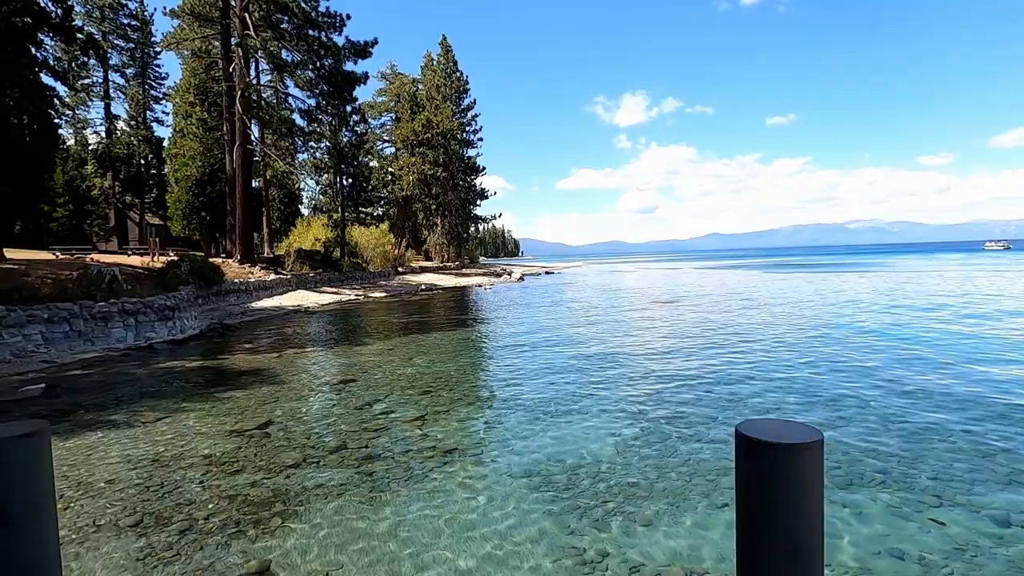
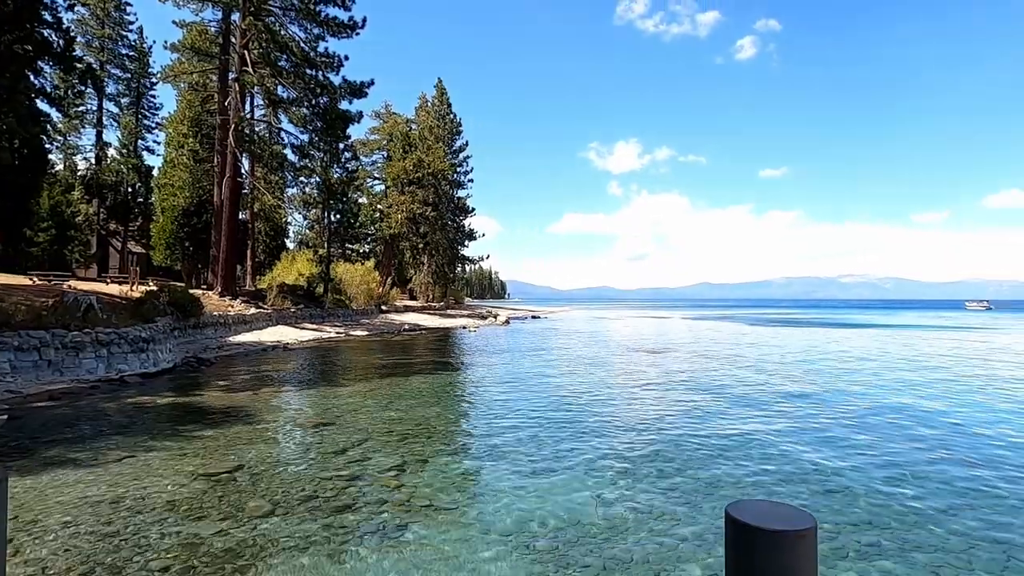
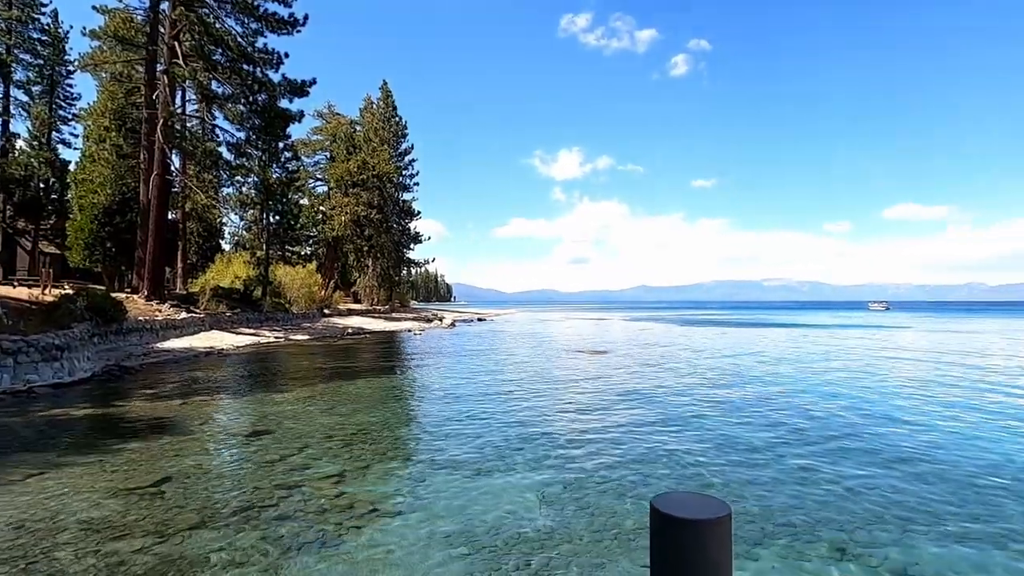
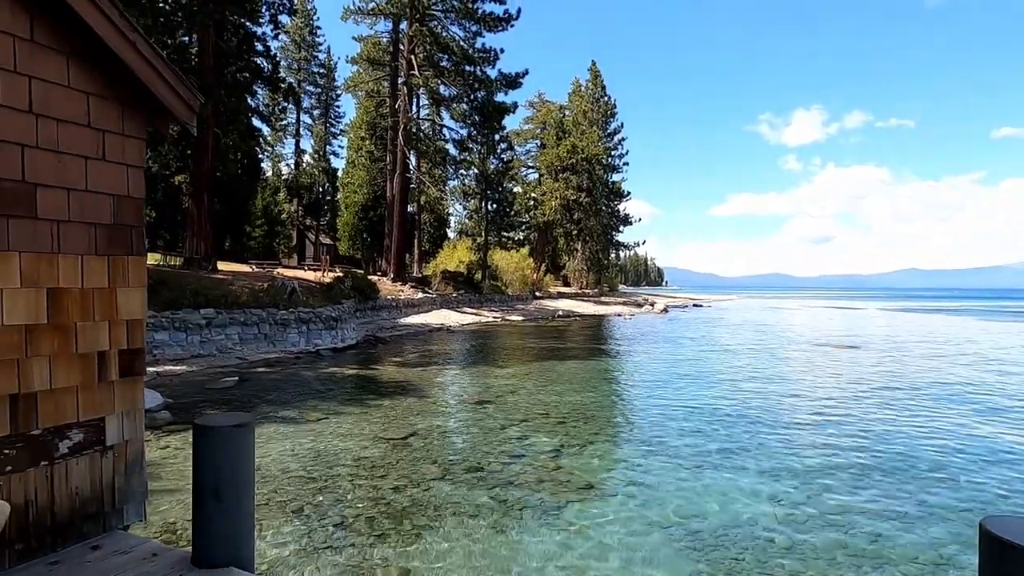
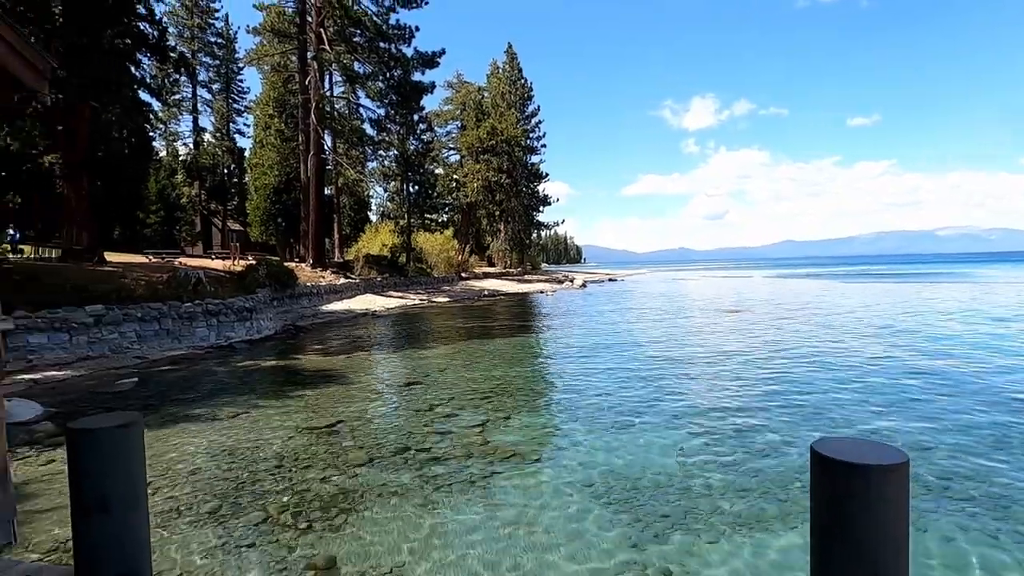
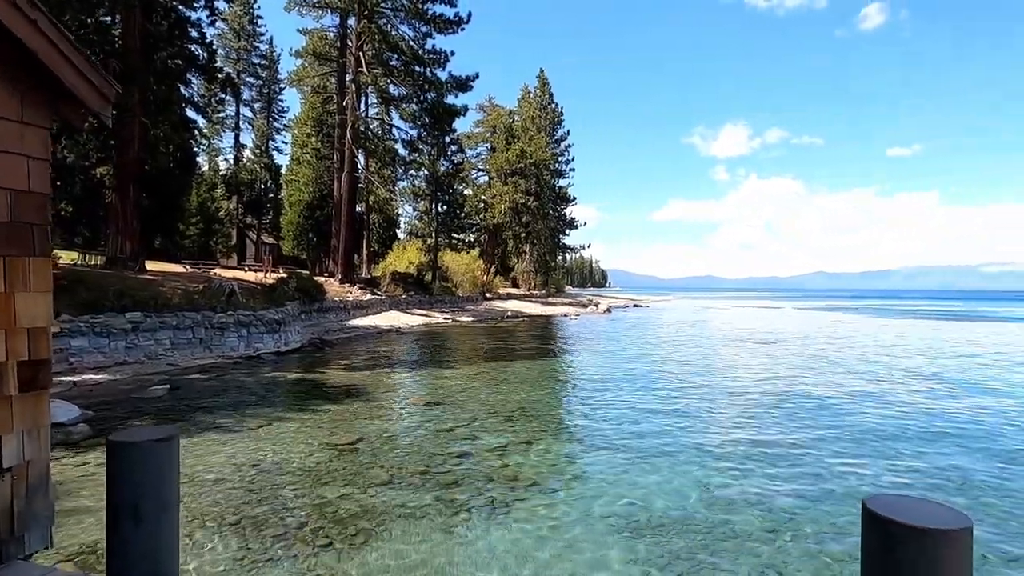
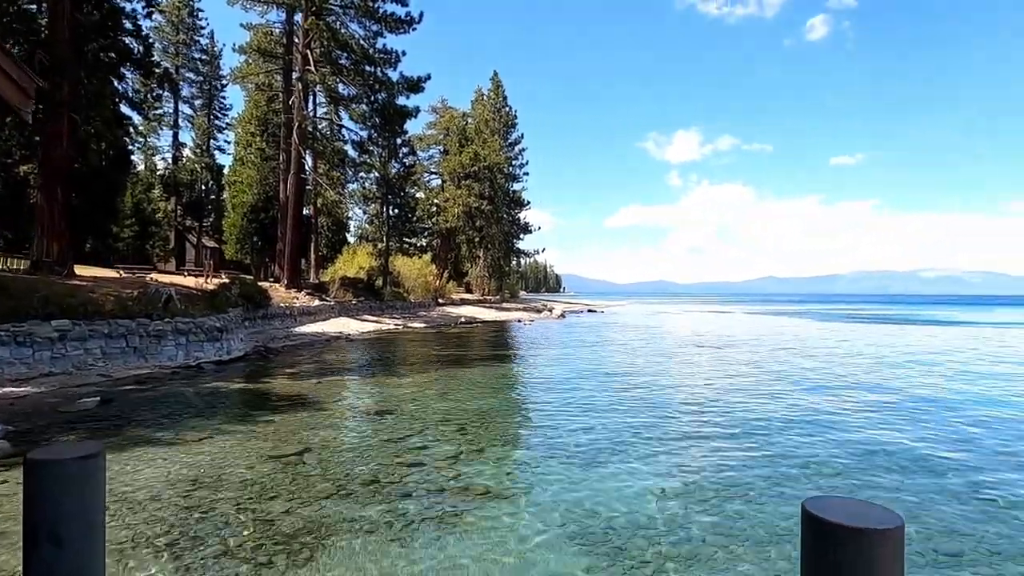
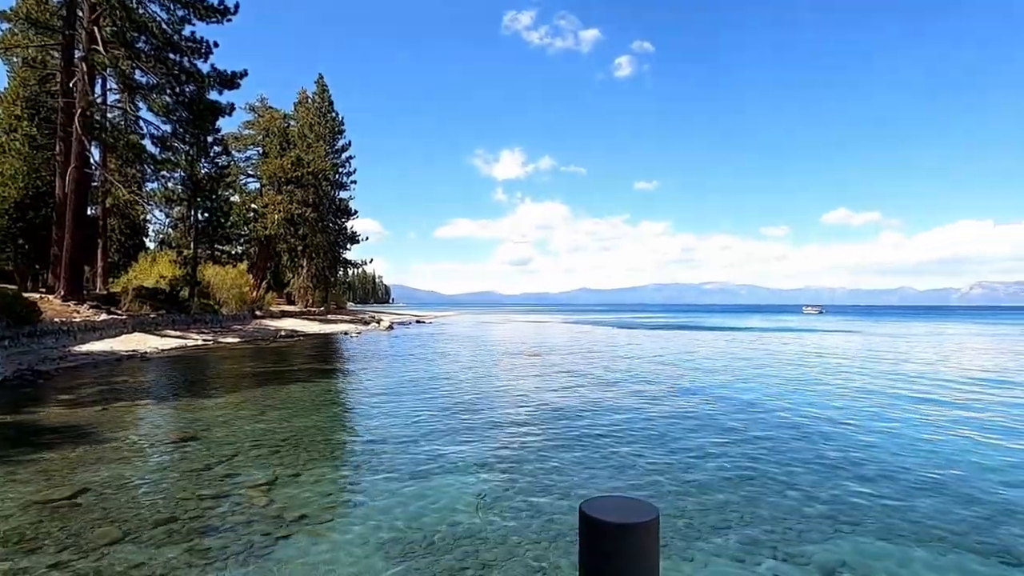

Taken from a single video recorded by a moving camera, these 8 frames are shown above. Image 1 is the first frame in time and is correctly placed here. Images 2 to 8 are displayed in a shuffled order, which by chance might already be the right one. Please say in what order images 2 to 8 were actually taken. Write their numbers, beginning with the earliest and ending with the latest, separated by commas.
5, 4, 6, 7, 2, 3, 8
